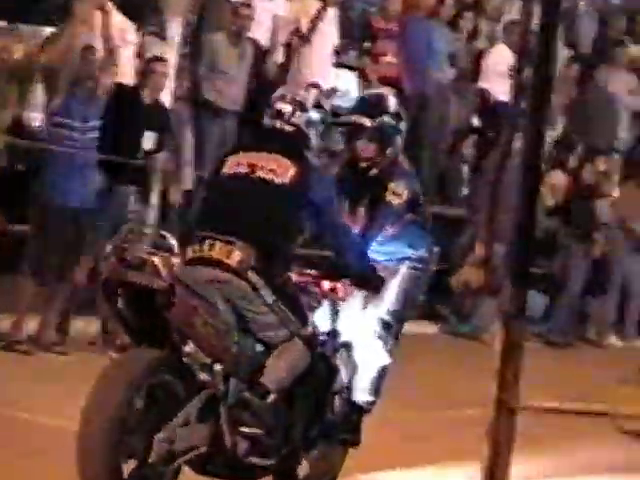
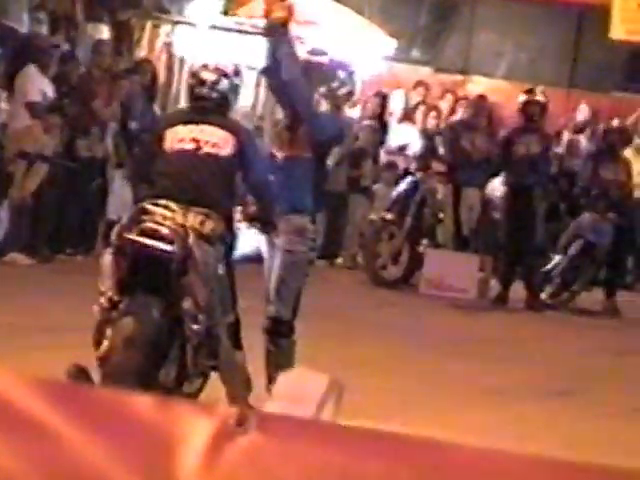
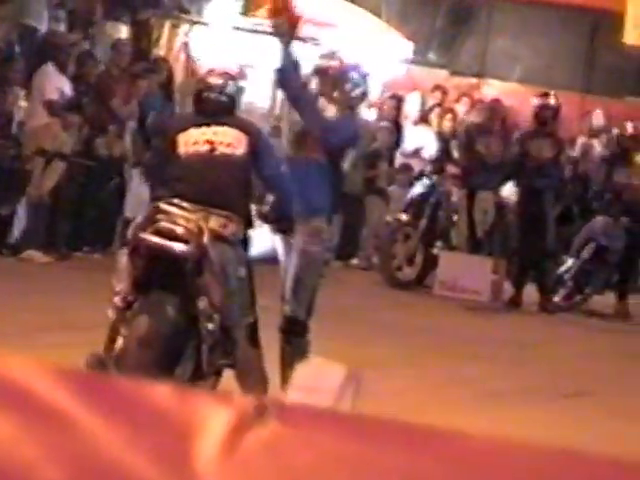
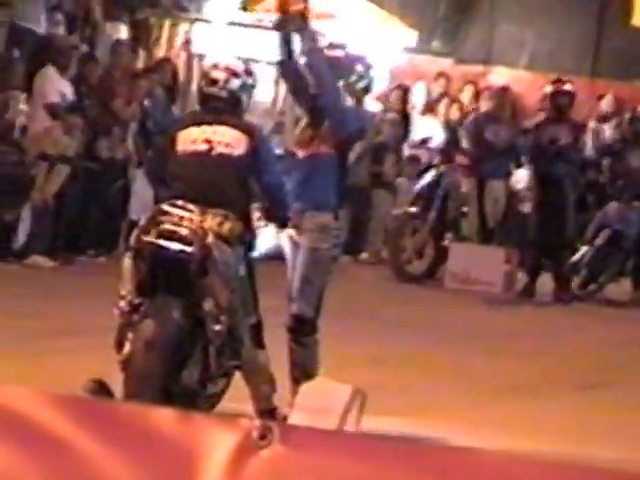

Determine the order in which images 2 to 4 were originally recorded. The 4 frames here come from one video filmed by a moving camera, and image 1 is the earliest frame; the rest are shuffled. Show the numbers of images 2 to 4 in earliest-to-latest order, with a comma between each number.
3, 2, 4
